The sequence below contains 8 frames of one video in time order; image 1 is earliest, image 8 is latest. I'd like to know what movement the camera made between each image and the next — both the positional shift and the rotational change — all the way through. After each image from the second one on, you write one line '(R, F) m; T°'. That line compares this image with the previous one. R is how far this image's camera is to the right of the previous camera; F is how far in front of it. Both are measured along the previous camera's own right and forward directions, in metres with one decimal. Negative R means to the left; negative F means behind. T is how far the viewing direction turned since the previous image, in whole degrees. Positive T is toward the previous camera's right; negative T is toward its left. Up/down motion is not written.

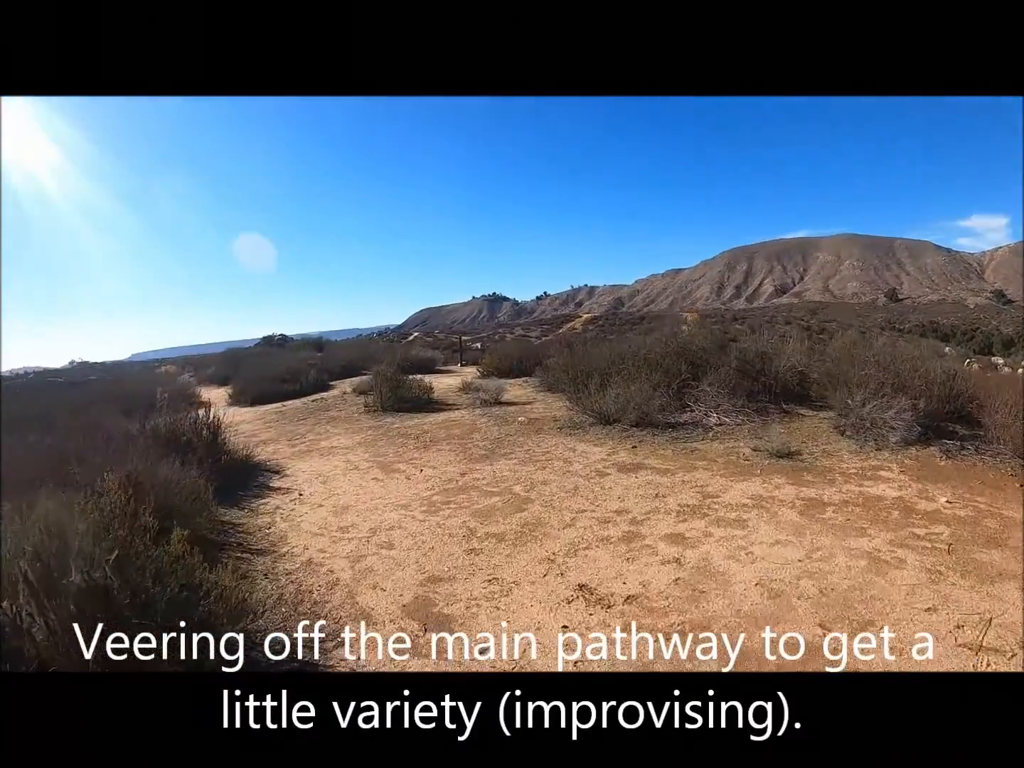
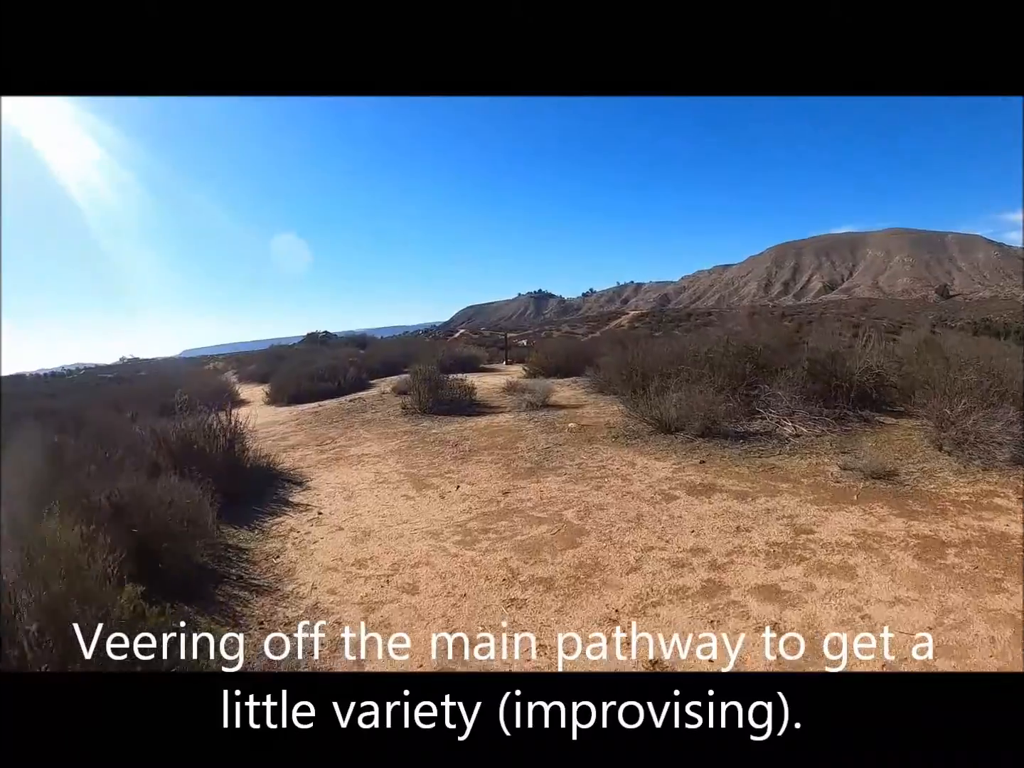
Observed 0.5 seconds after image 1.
(-0.1, +0.8) m; -5°
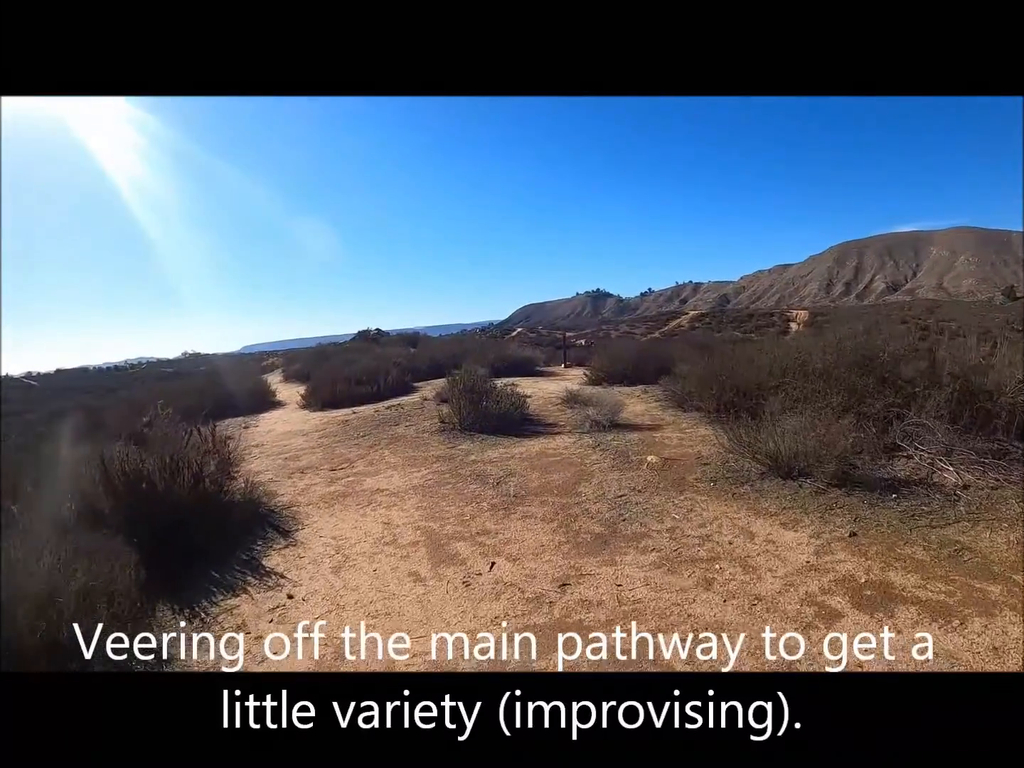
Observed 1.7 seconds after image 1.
(-0.1, +1.8) m; -6°
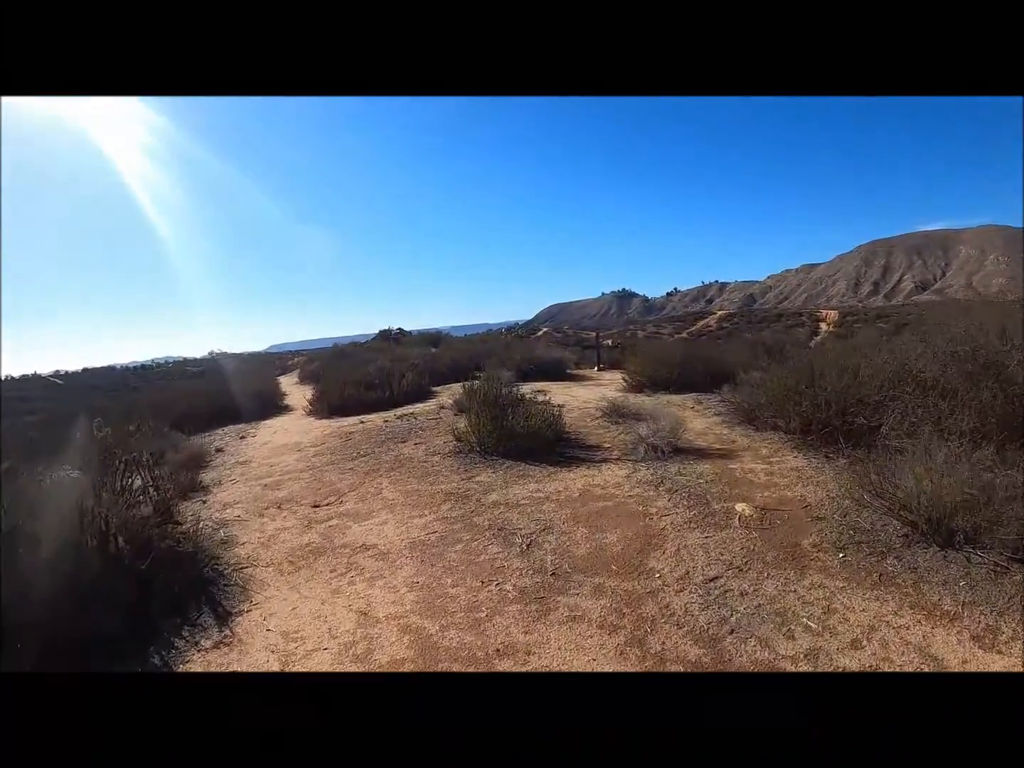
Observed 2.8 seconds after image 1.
(-0.1, +1.6) m; -3°
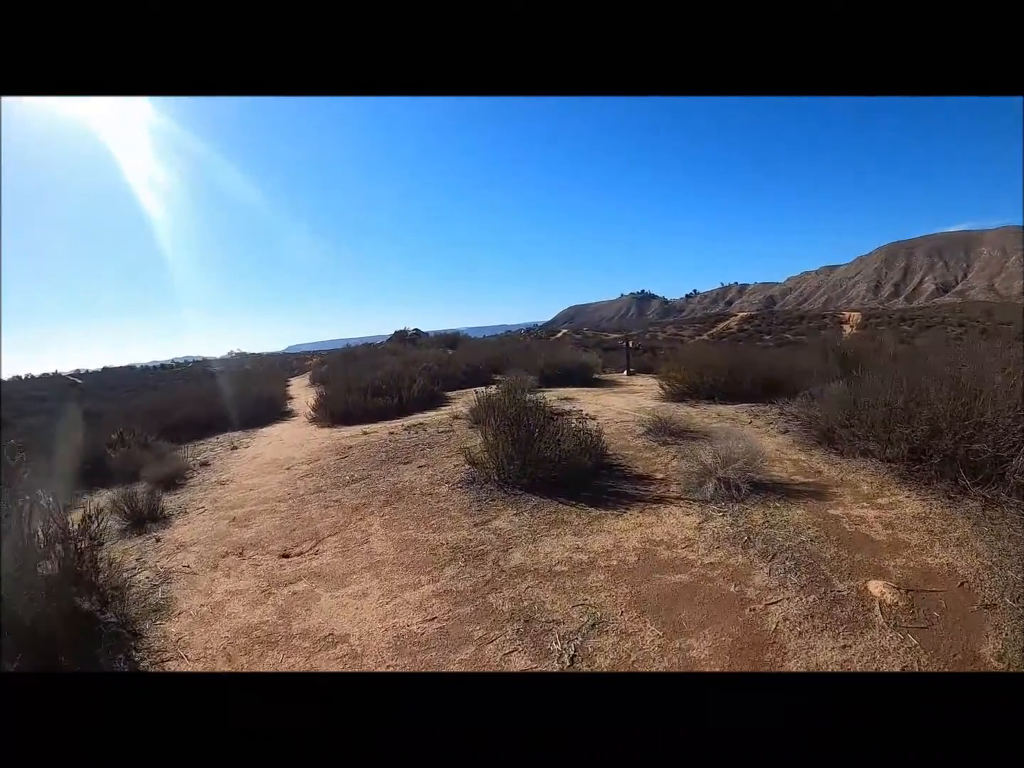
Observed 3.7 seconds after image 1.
(-0.1, +1.3) m; -2°
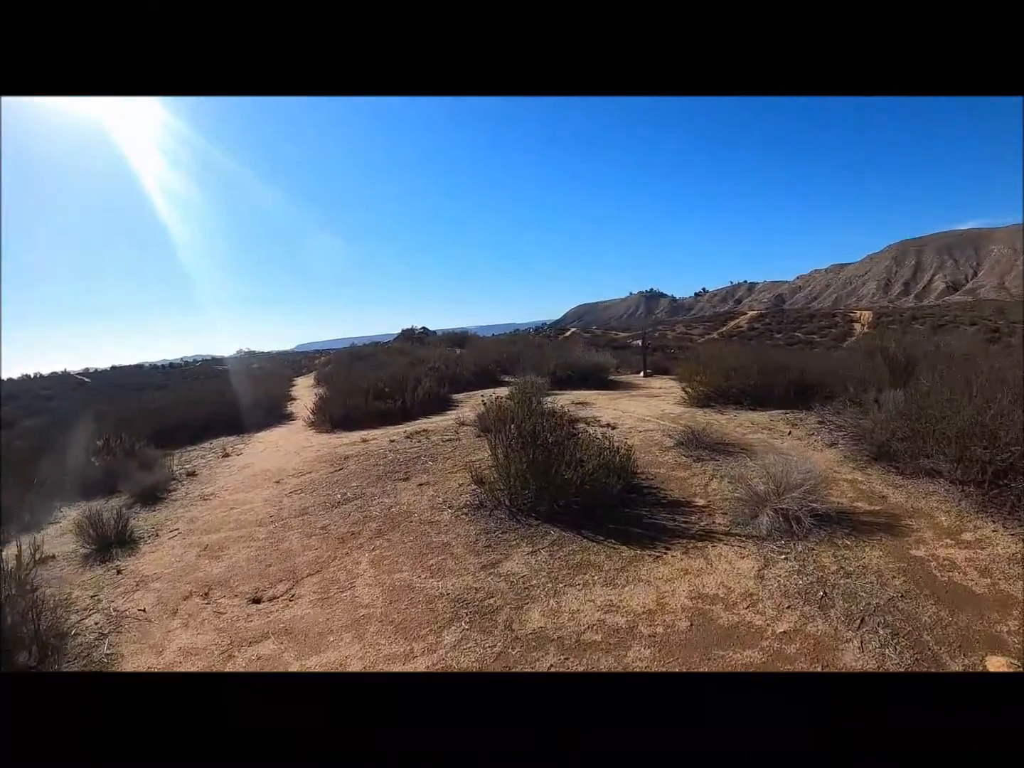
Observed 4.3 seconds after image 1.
(0.0, +0.7) m; -1°
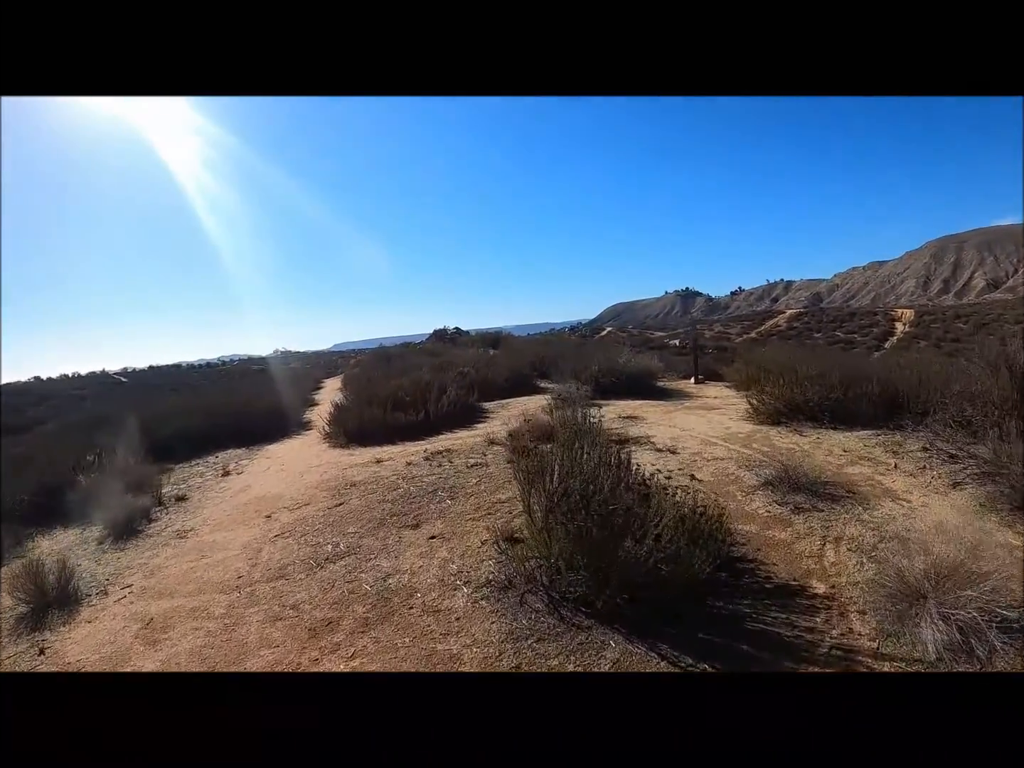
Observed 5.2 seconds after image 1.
(0.0, +1.2) m; -4°
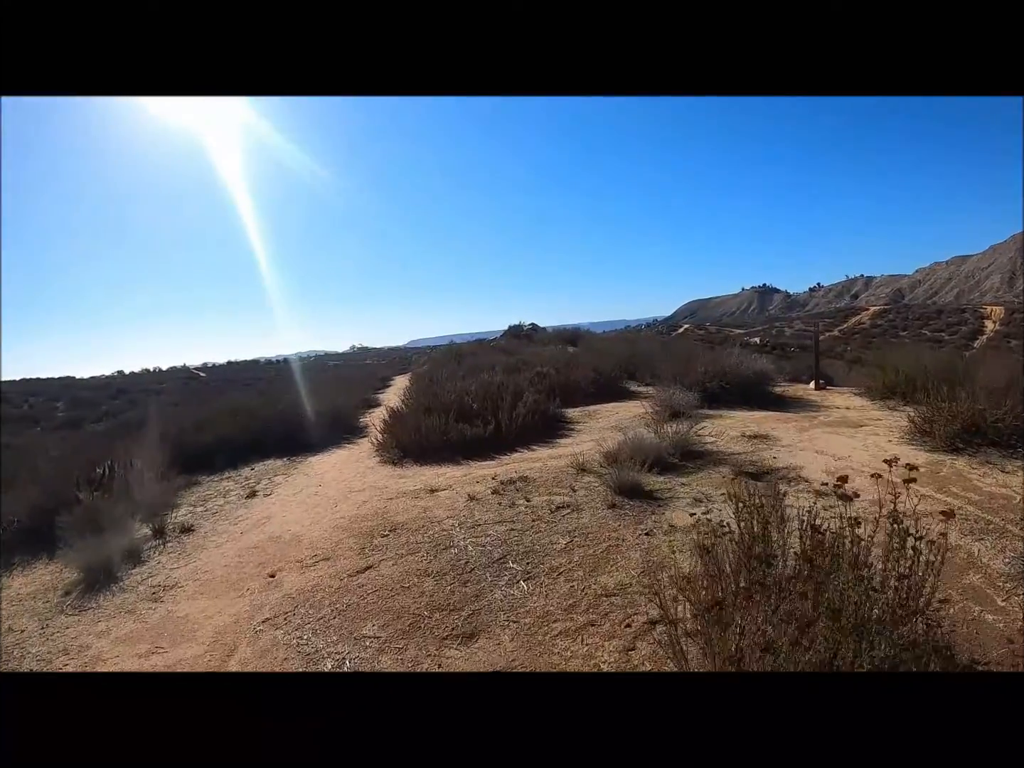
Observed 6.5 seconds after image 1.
(-0.2, +1.7) m; -8°
